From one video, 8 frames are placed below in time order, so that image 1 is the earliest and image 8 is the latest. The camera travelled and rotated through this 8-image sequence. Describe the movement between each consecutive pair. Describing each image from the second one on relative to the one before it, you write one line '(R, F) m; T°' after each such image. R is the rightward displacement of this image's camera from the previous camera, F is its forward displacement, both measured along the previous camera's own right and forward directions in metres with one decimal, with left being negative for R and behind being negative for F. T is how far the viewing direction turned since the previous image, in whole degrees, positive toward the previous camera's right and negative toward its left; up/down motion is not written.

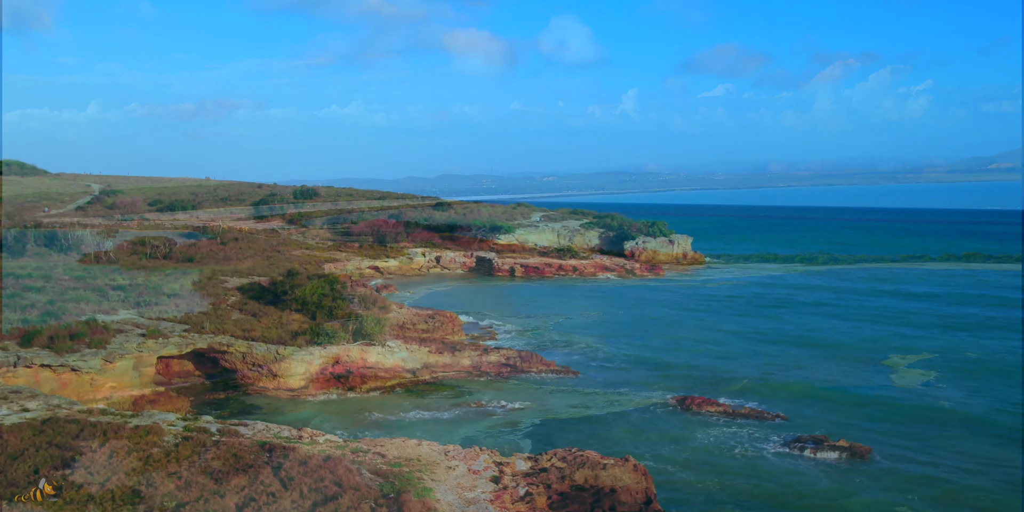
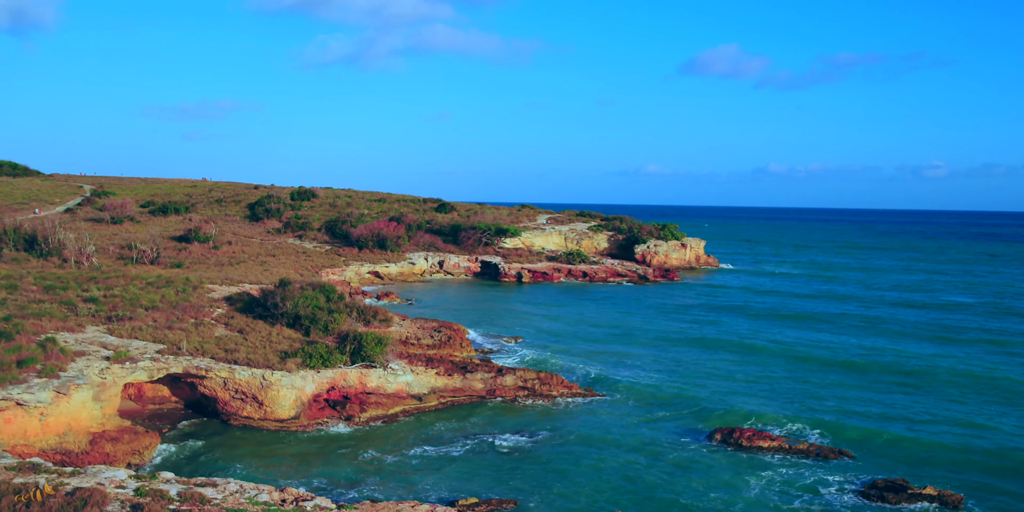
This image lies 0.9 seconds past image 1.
(-0.4, +2.3) m; 0°
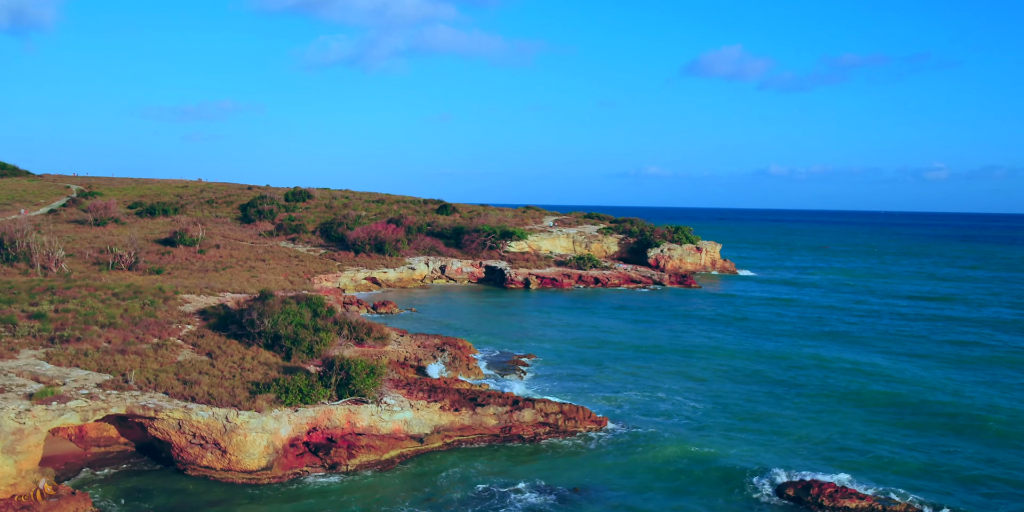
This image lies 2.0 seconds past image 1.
(-0.4, +3.0) m; 0°
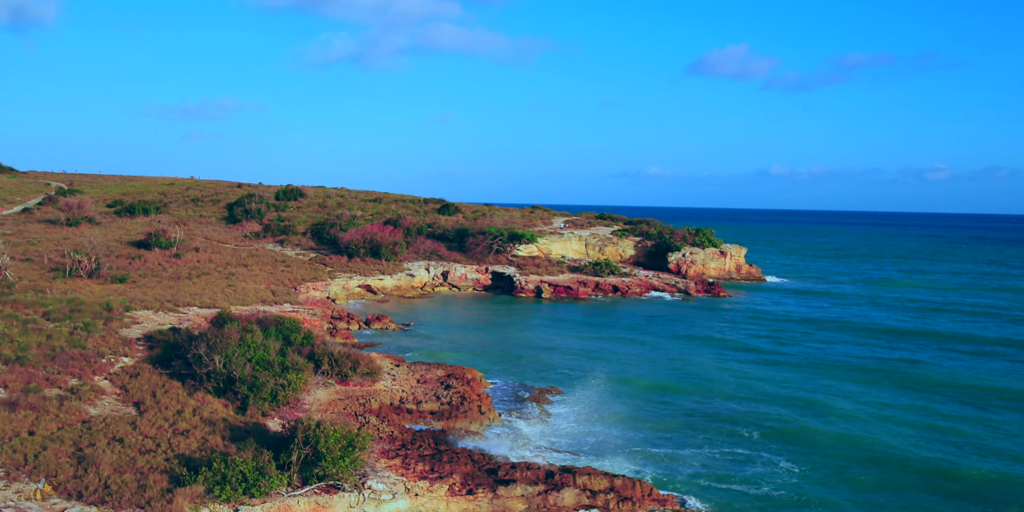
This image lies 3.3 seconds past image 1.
(-0.5, +4.3) m; 0°
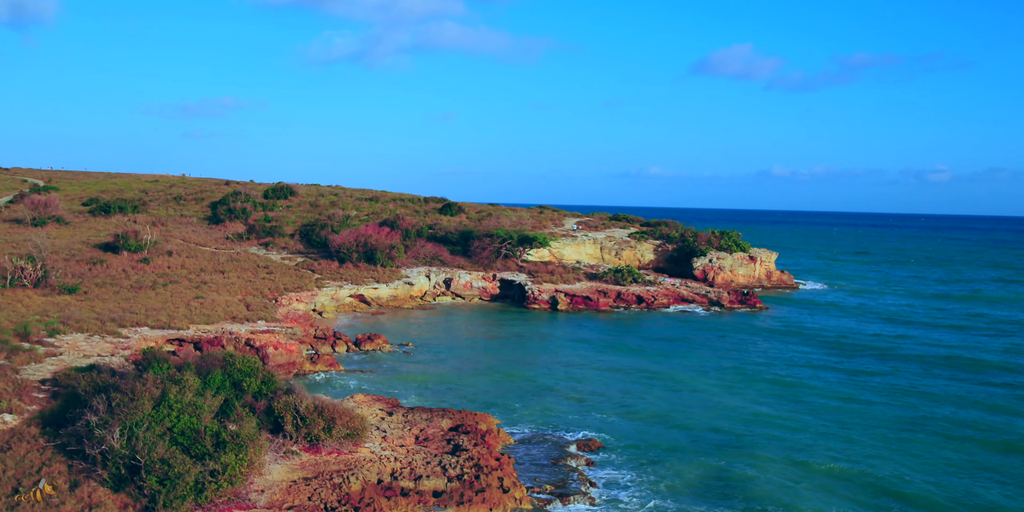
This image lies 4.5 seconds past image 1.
(-0.5, +4.4) m; 0°
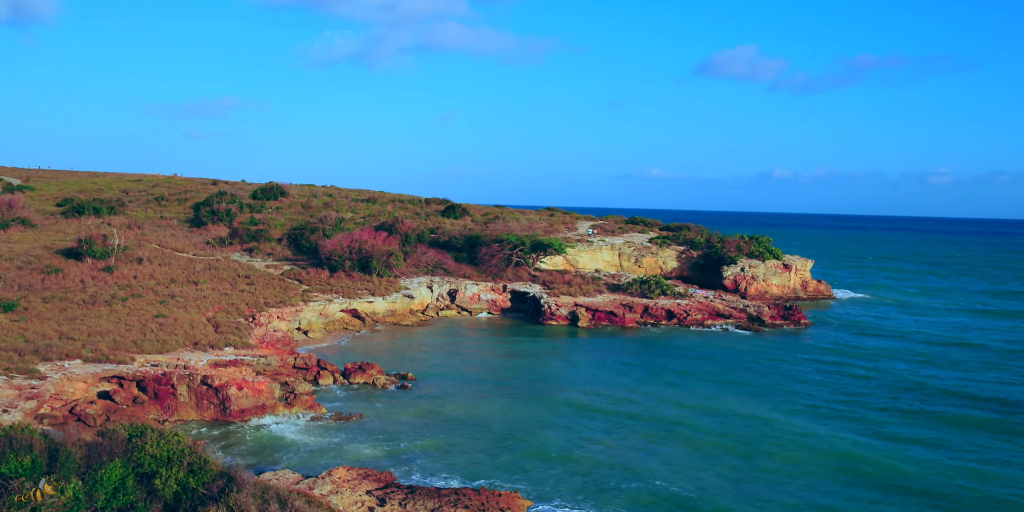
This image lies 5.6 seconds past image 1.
(-0.5, +4.1) m; 0°
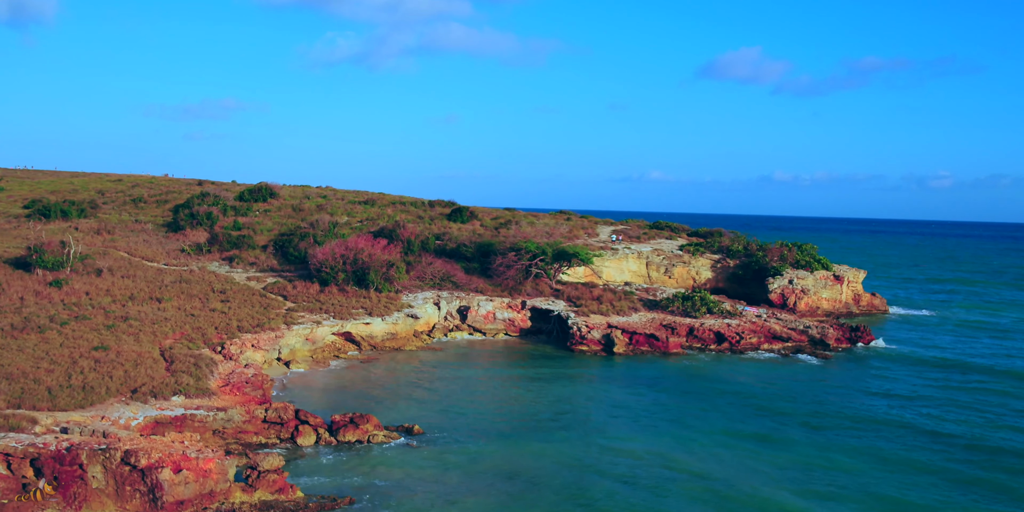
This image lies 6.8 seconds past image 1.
(-0.7, +4.7) m; 0°
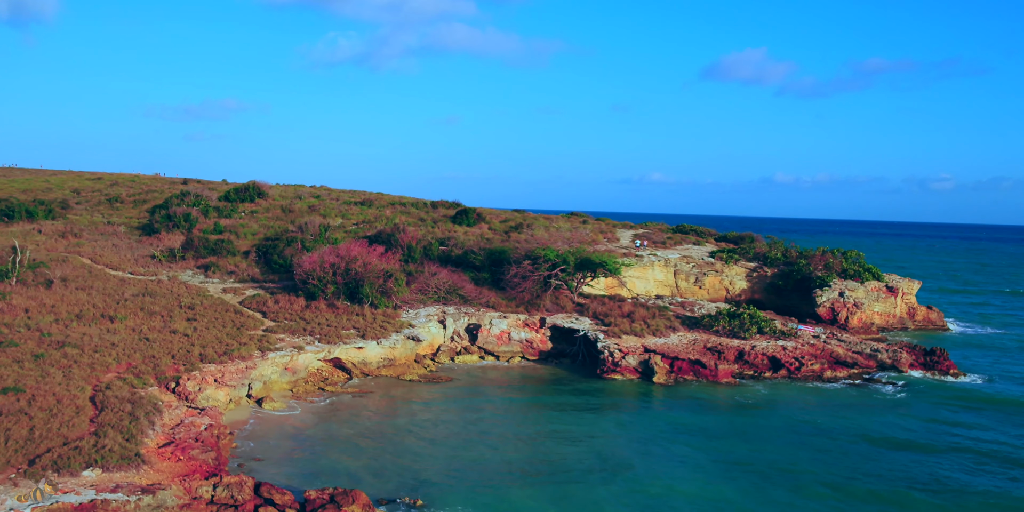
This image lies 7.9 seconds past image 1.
(-0.5, +4.0) m; 0°
